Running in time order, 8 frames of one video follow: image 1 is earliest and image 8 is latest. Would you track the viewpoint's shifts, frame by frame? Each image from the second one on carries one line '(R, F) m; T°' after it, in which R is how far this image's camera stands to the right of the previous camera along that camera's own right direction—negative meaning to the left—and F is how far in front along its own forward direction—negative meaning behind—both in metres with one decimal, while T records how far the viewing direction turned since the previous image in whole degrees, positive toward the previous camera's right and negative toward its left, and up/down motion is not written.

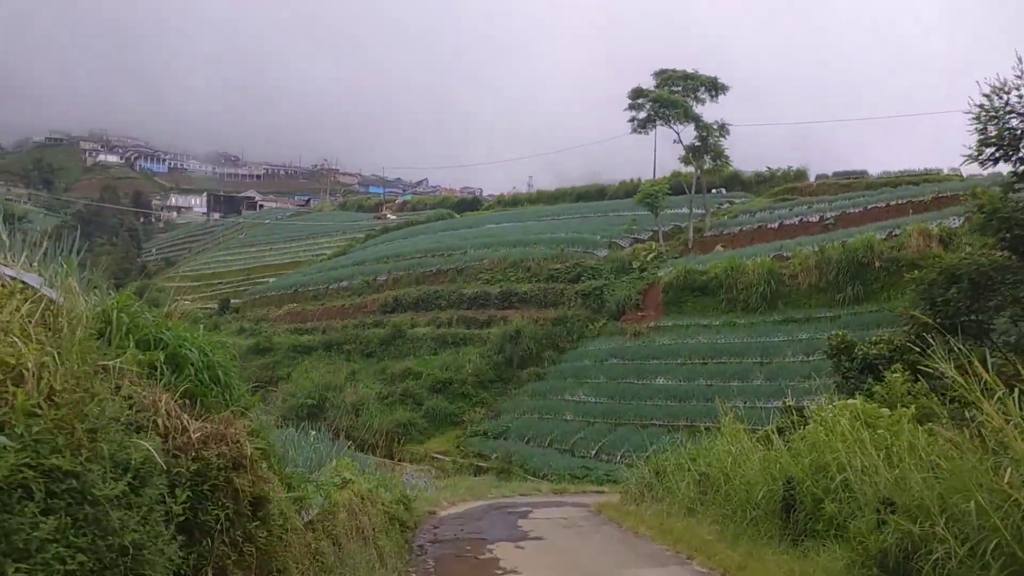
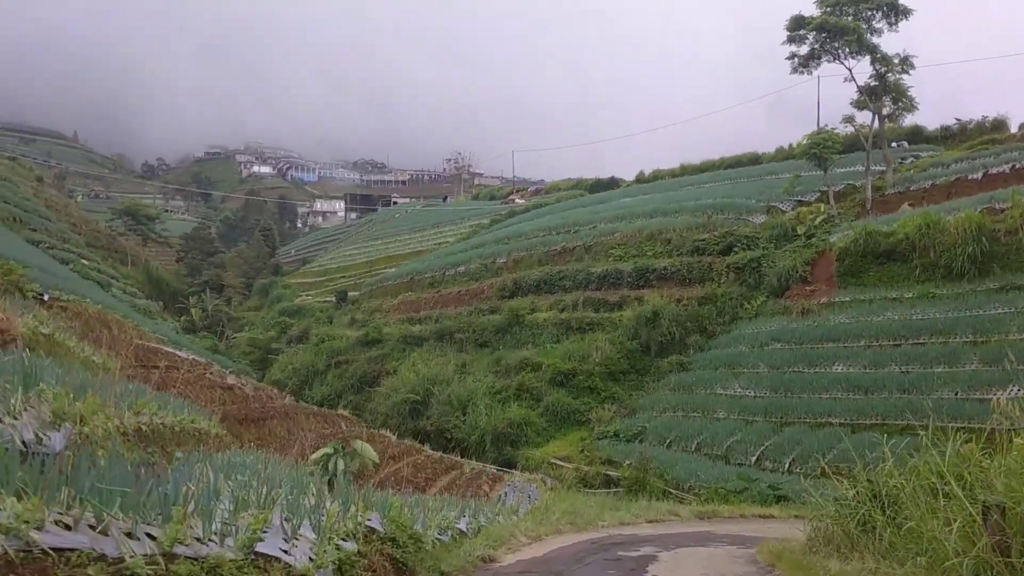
(+0.3, +3.4) m; -9°
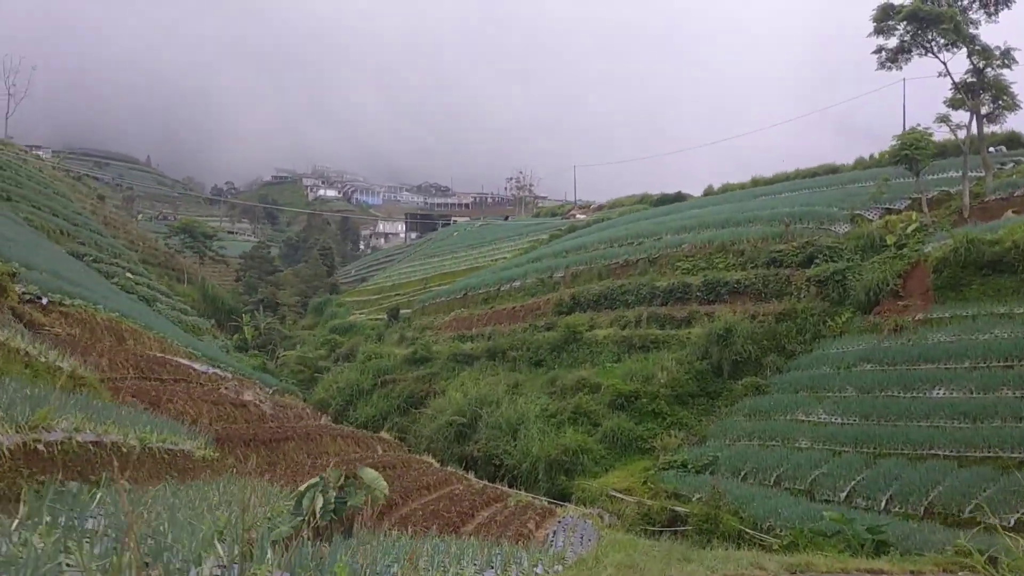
(+0.1, +1.5) m; -4°
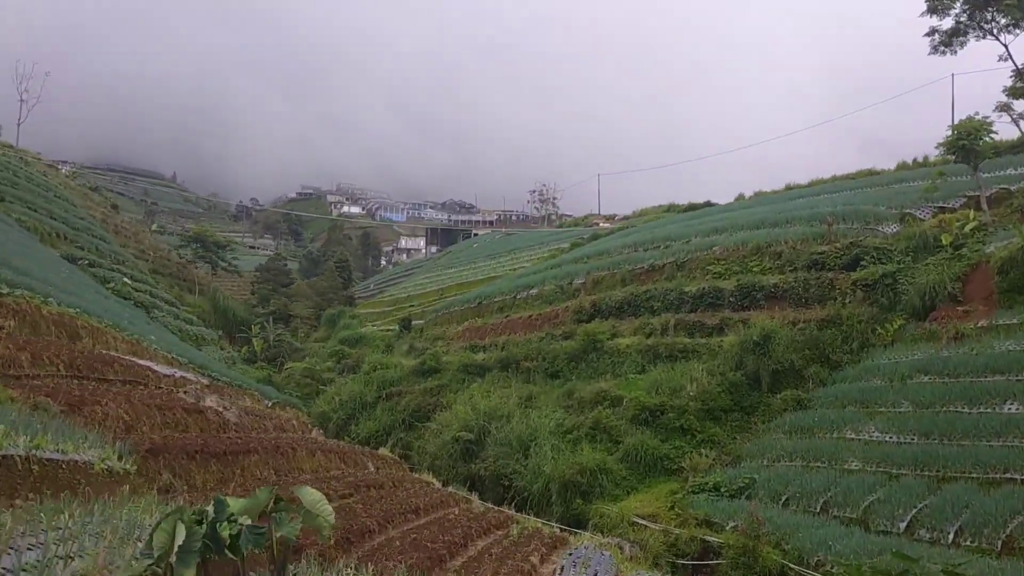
(+0.2, +1.5) m; -1°
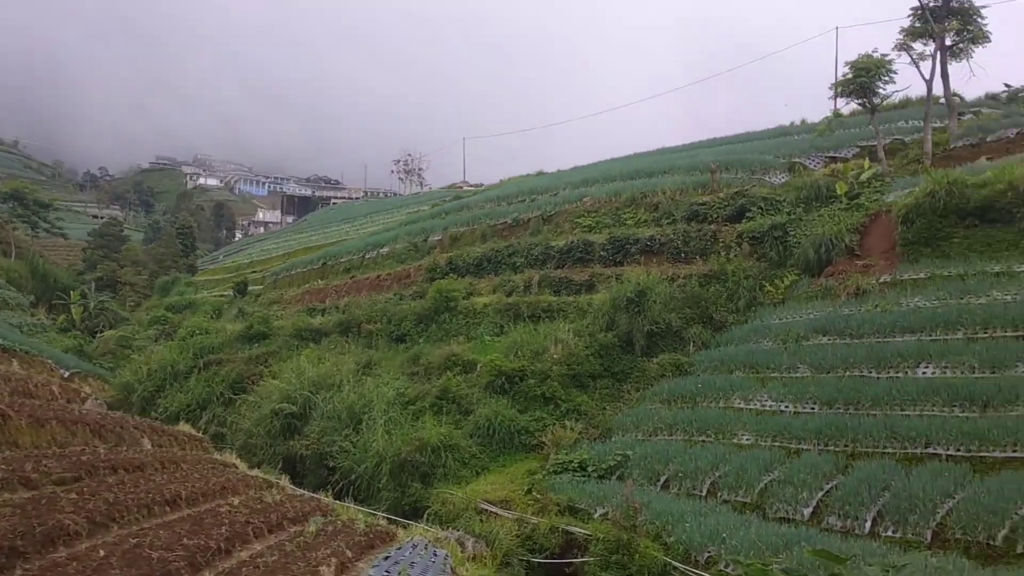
(+0.4, +2.3) m; +8°
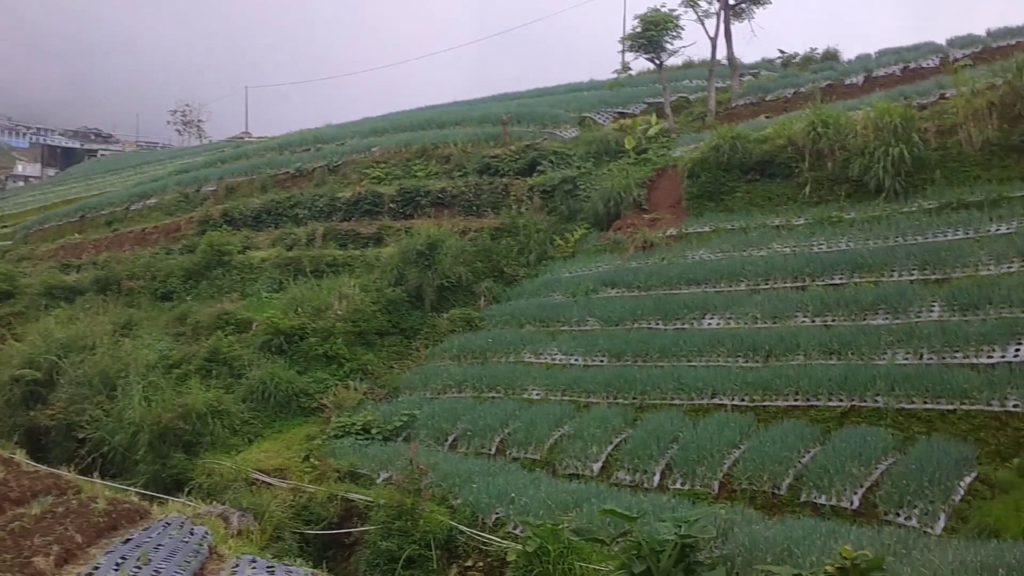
(+0.1, +0.6) m; +12°
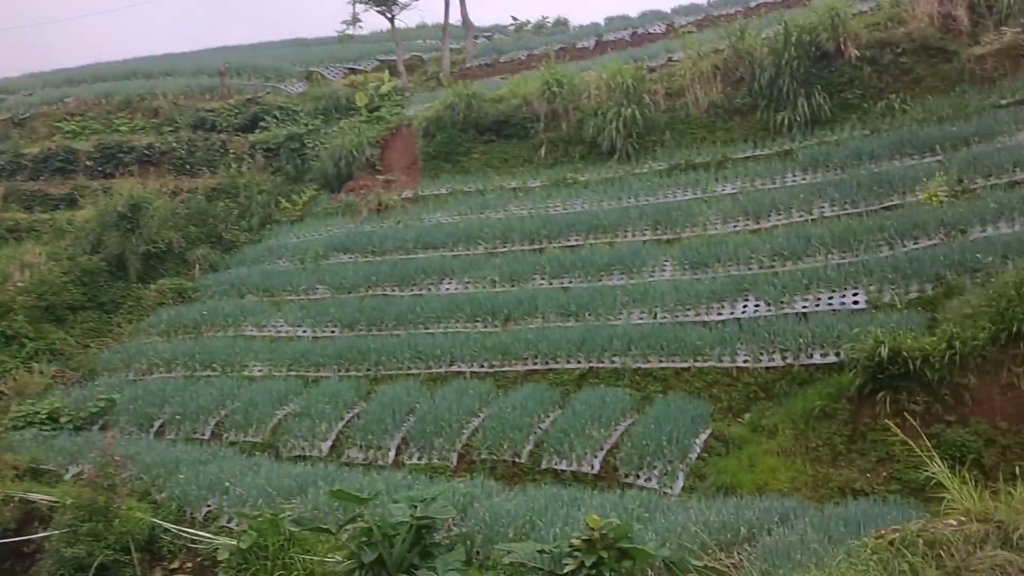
(+0.1, +0.6) m; +15°
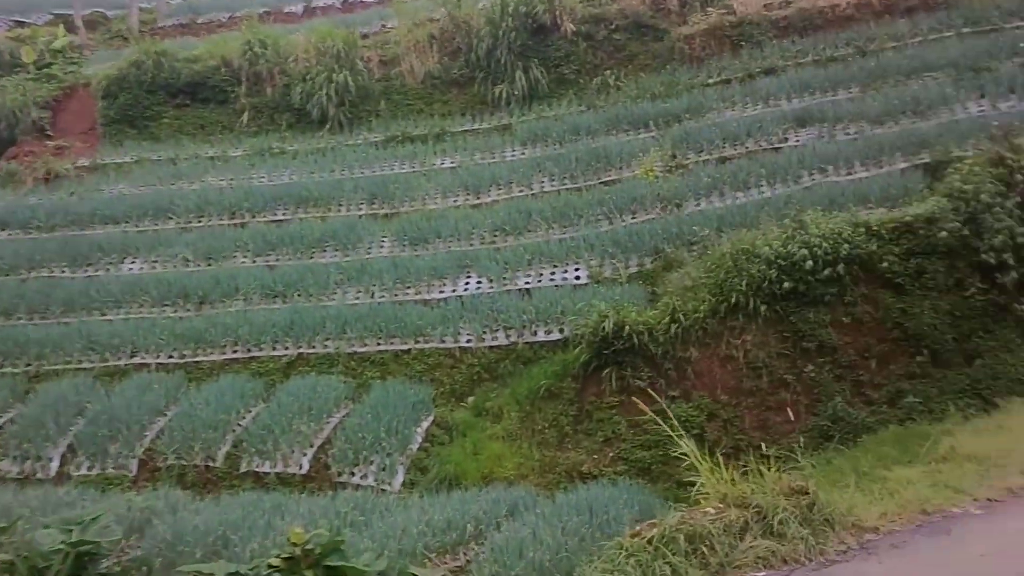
(+0.1, +0.6) m; +16°
